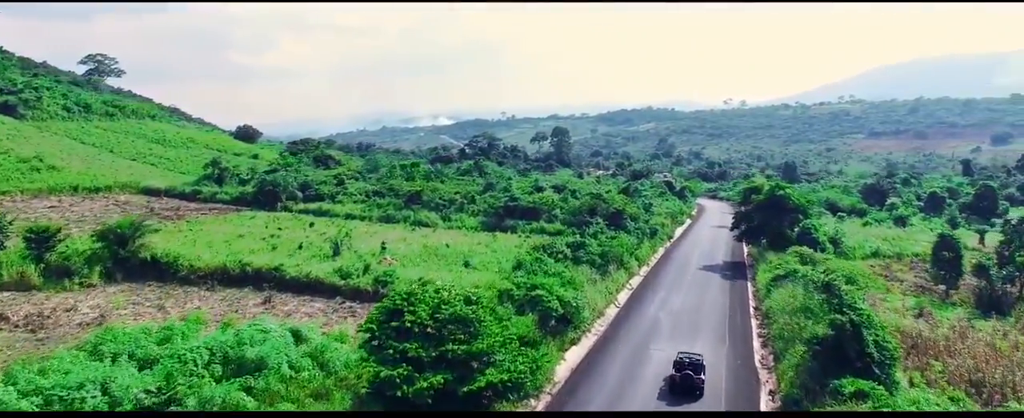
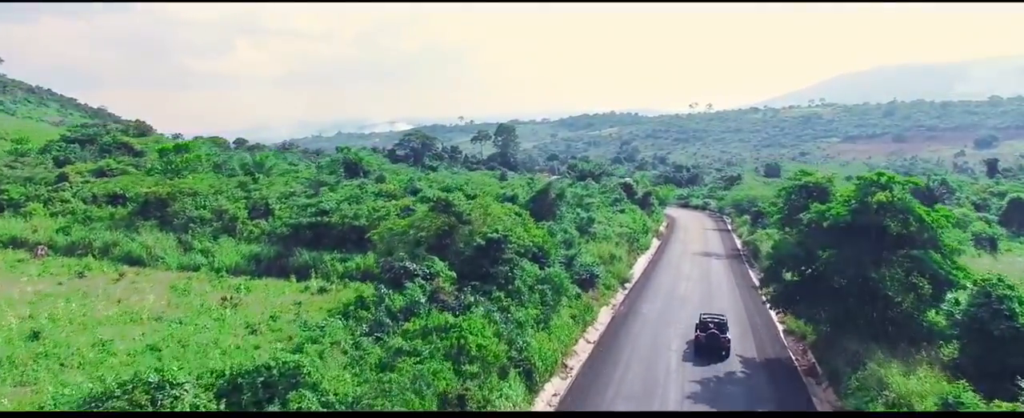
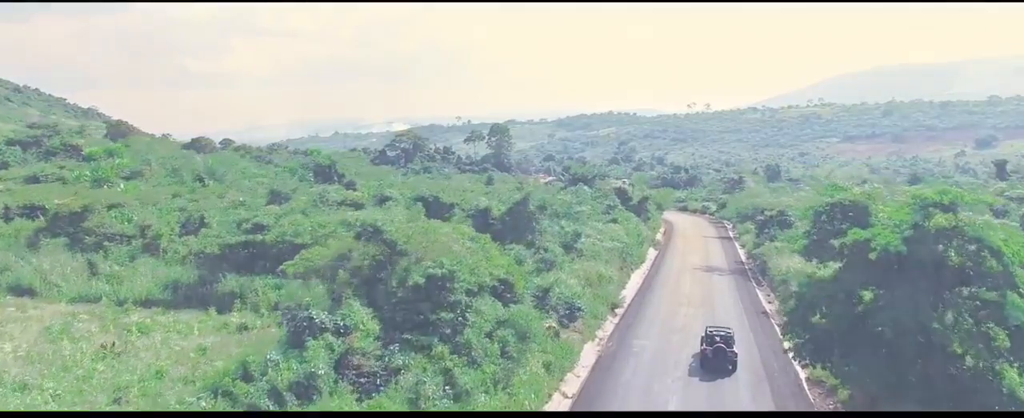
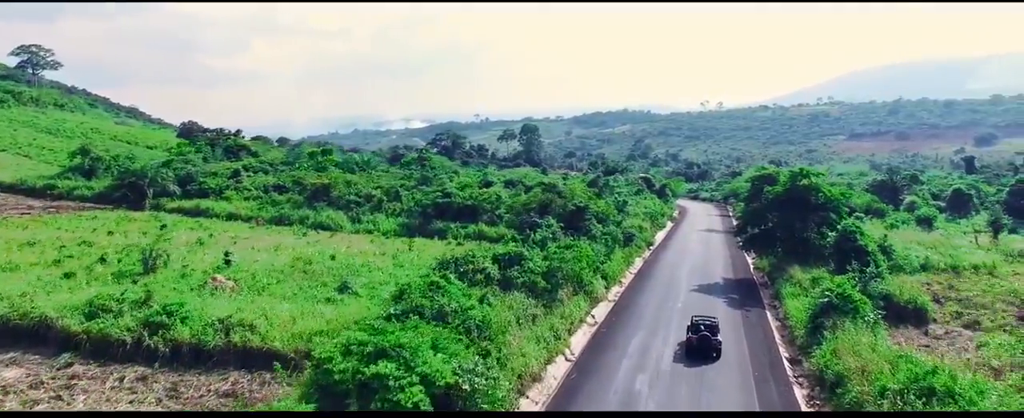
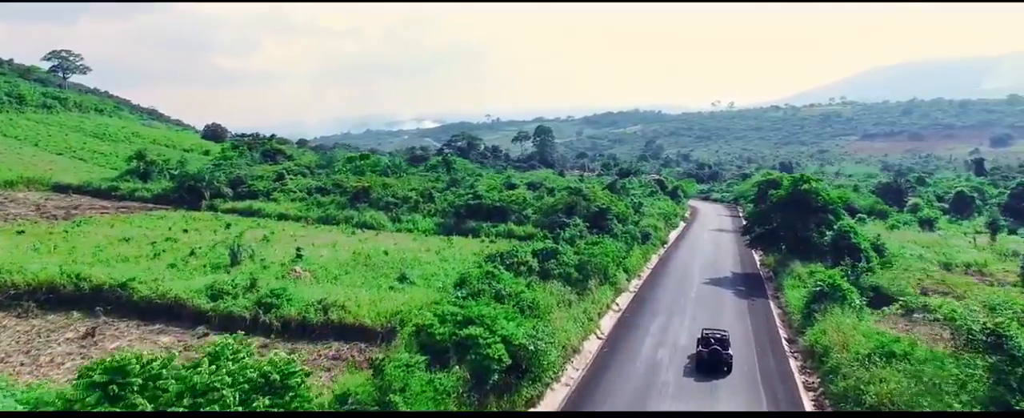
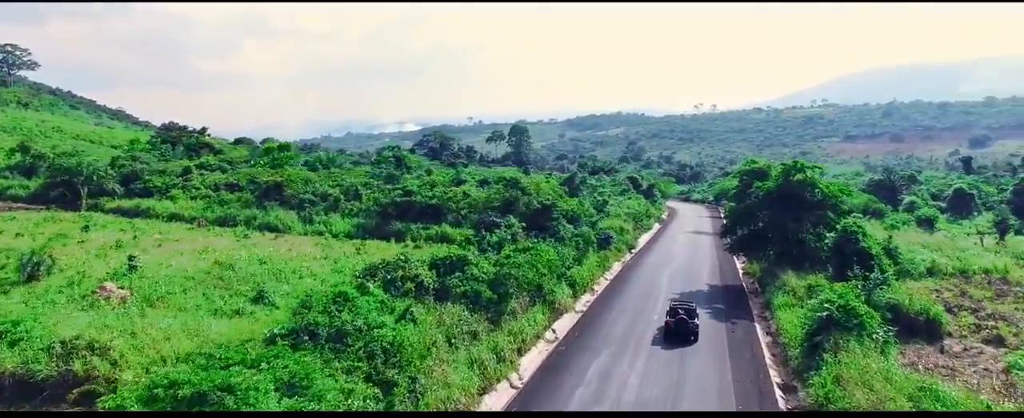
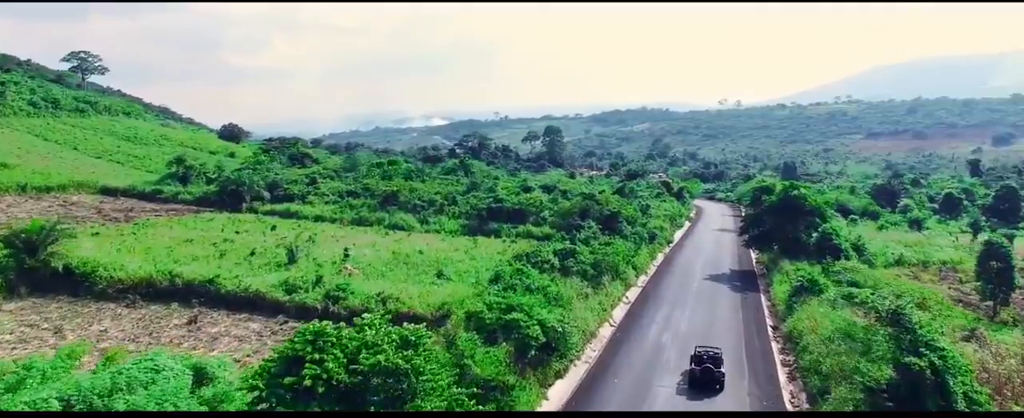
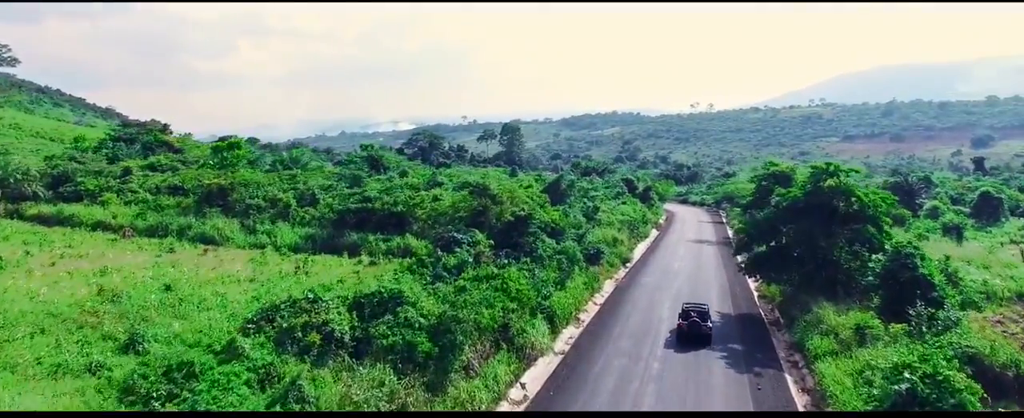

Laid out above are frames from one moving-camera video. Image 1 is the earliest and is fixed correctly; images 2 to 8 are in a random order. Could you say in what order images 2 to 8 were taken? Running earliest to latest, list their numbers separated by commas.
7, 5, 4, 6, 8, 2, 3
